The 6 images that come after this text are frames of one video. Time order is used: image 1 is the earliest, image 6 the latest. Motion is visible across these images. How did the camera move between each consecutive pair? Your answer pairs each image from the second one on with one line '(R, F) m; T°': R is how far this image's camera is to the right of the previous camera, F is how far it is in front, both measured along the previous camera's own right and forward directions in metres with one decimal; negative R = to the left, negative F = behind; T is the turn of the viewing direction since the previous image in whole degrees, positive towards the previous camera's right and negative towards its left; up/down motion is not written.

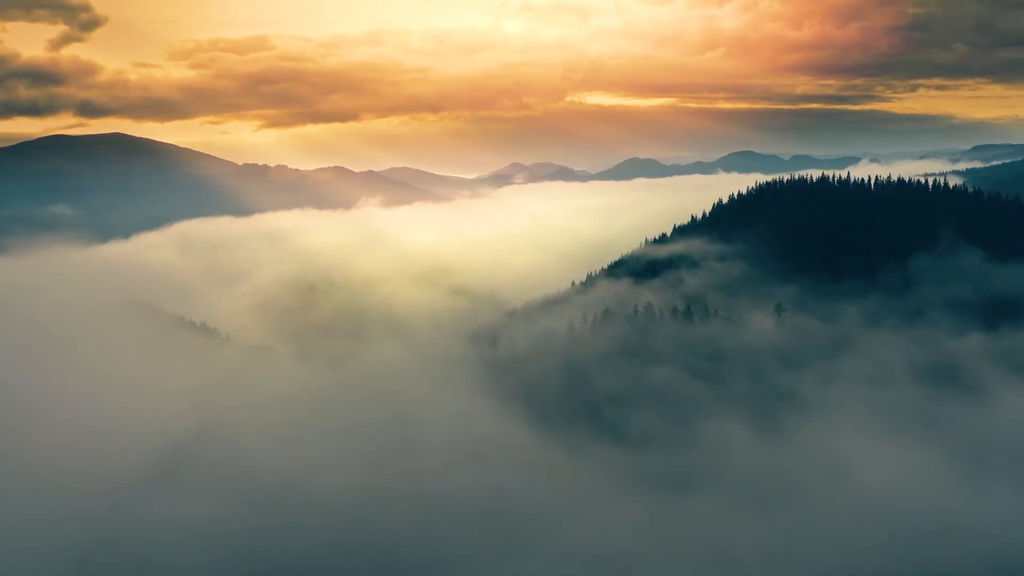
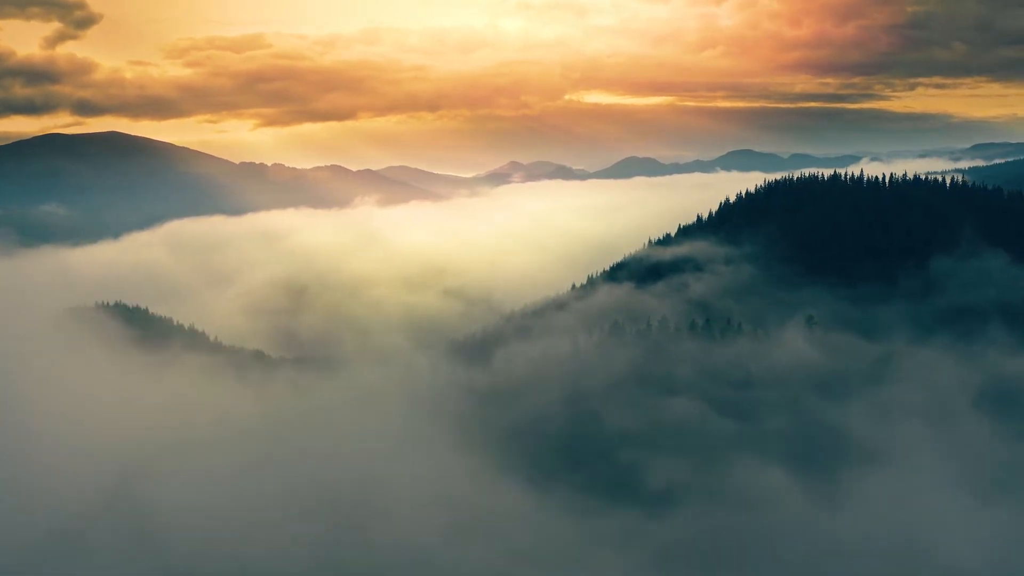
(+0.4, +15.7) m; 0°
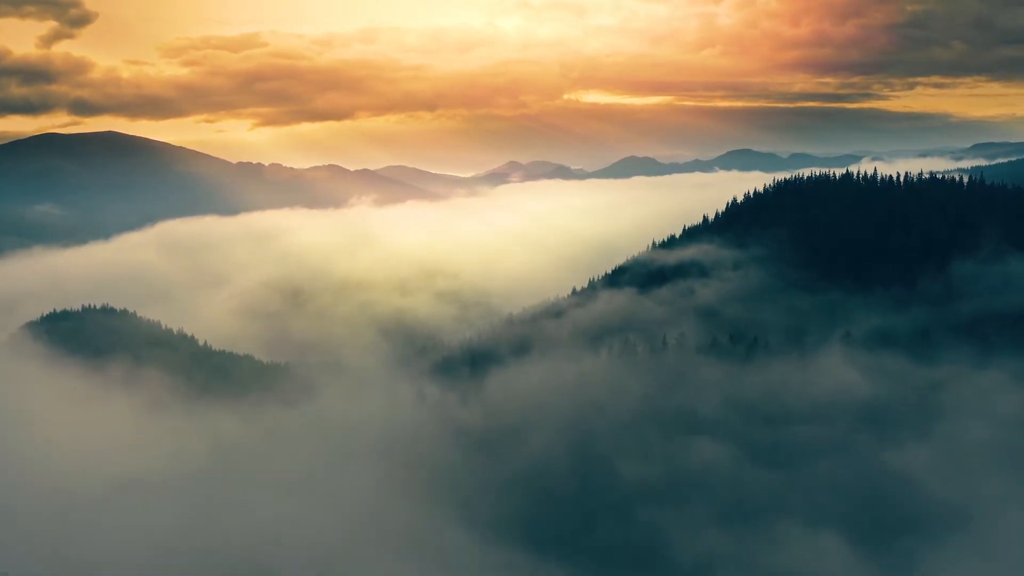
(+0.9, +15.8) m; 0°
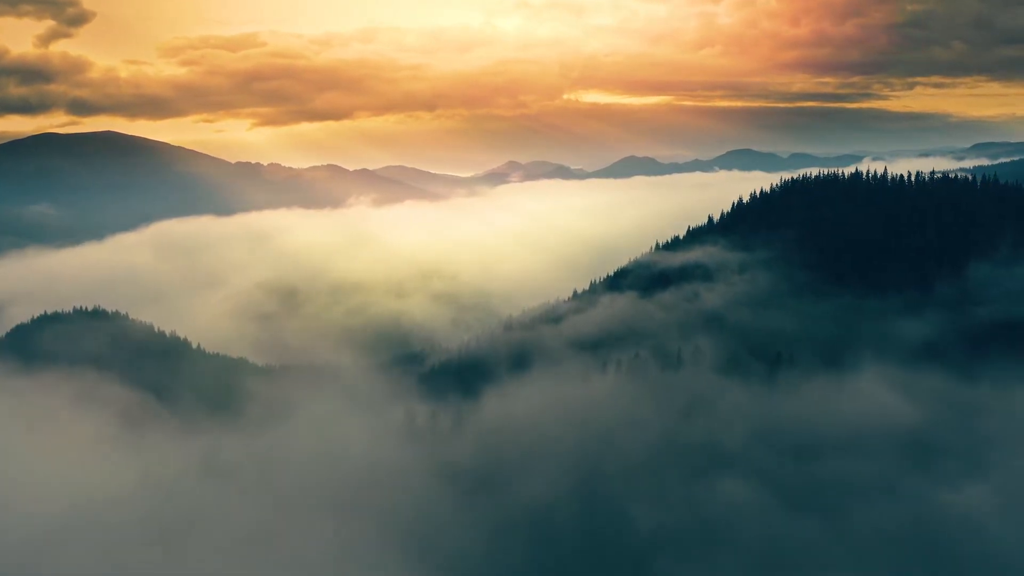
(+0.4, +9.8) m; 0°
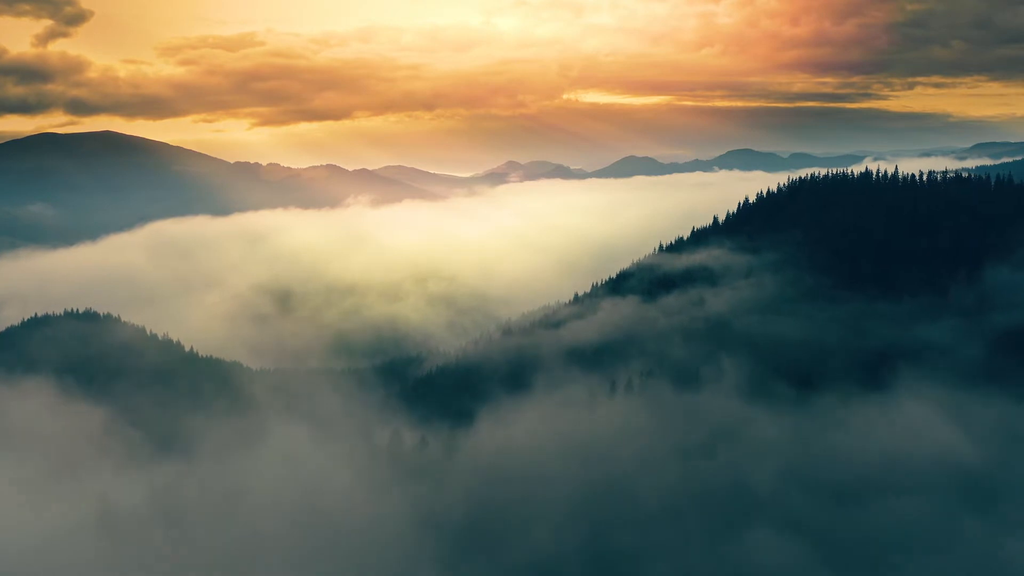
(+0.4, +10.6) m; 0°
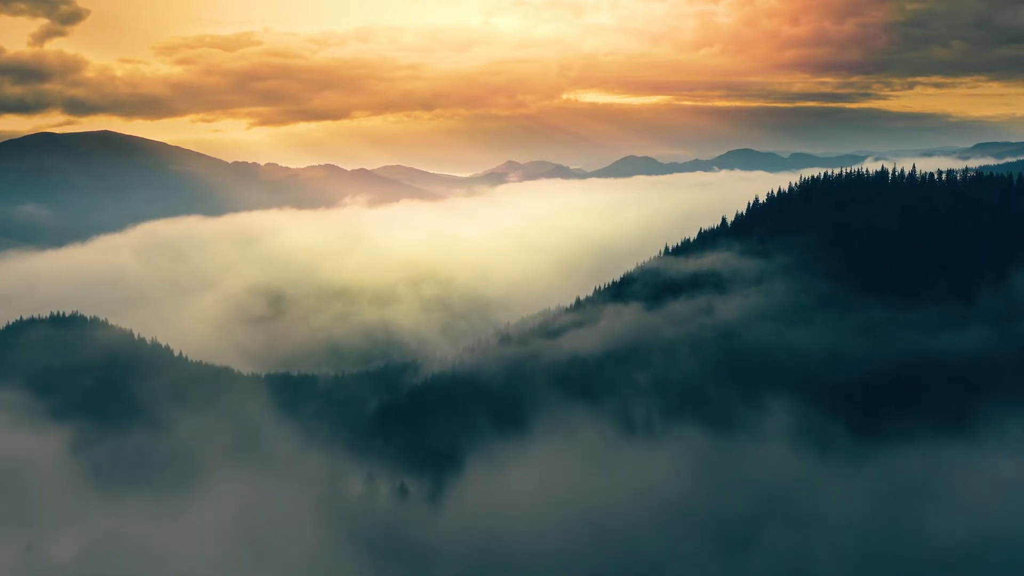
(+1.0, +15.8) m; 0°
